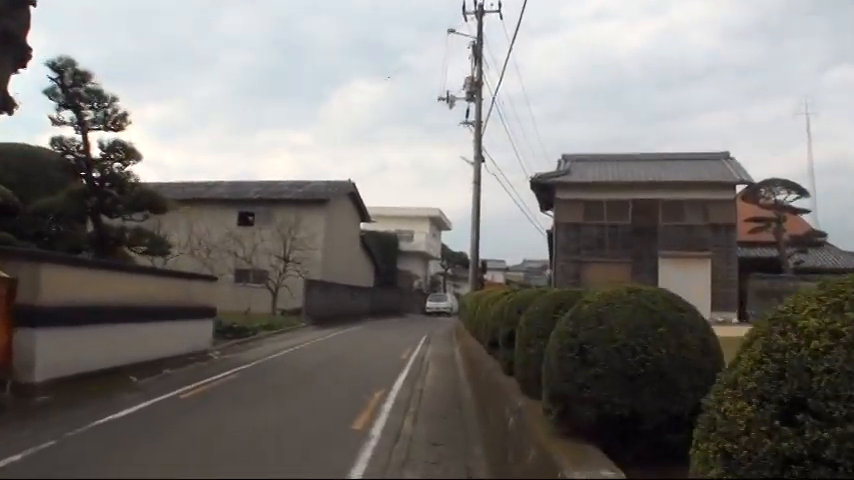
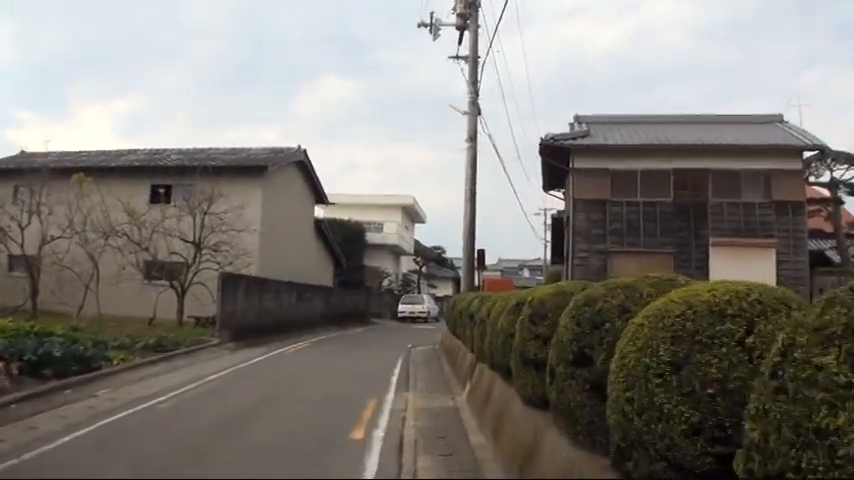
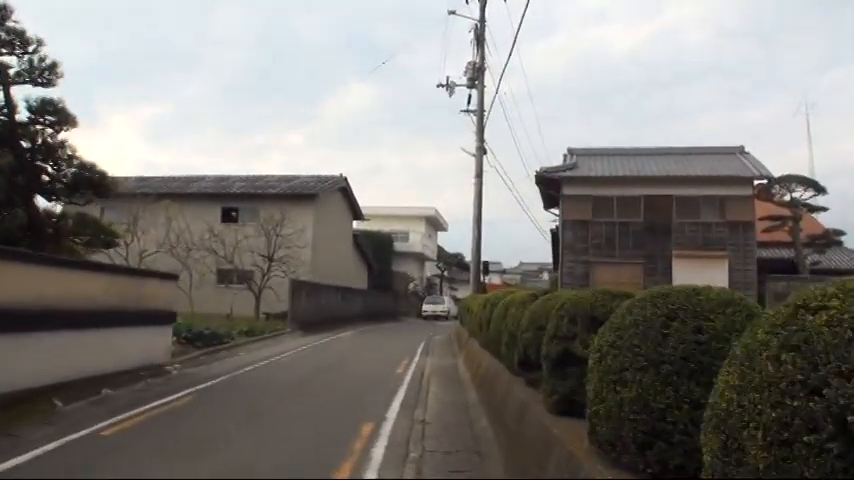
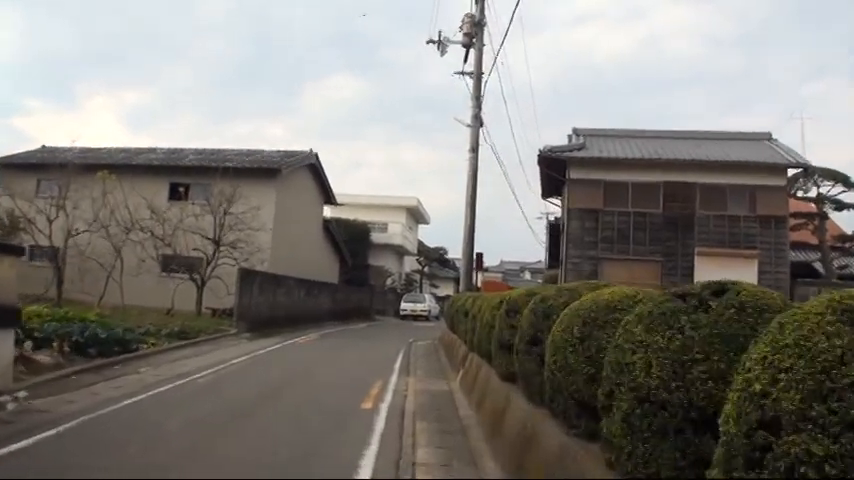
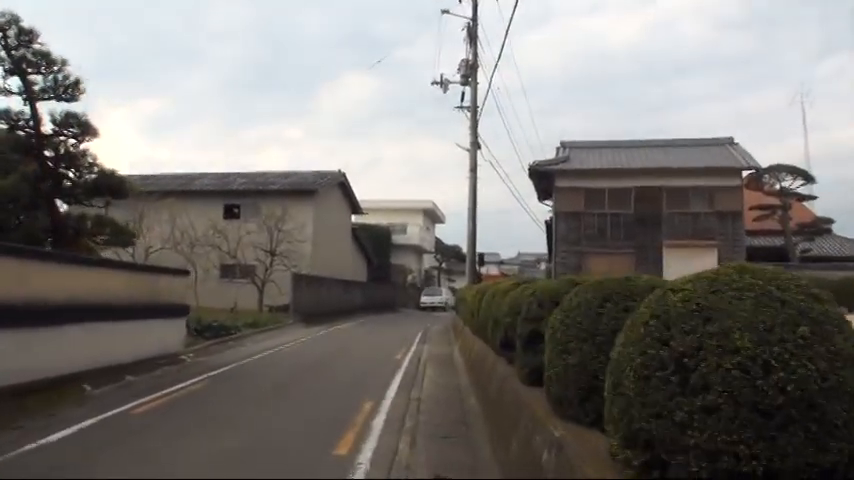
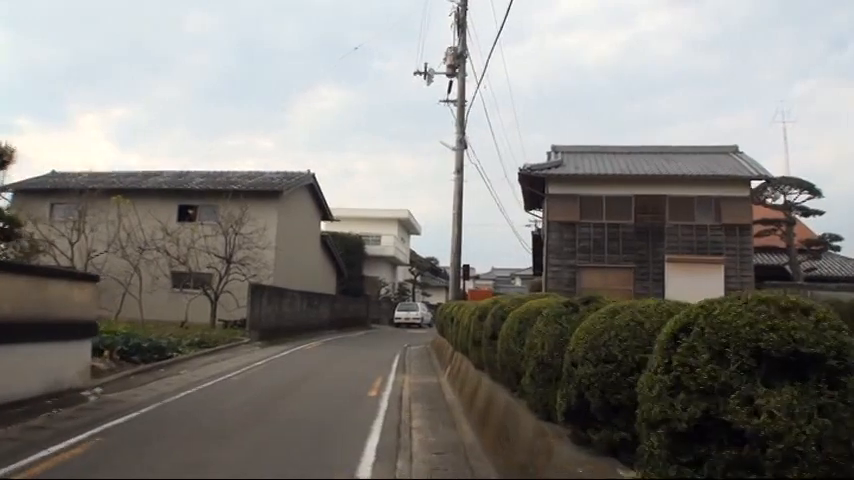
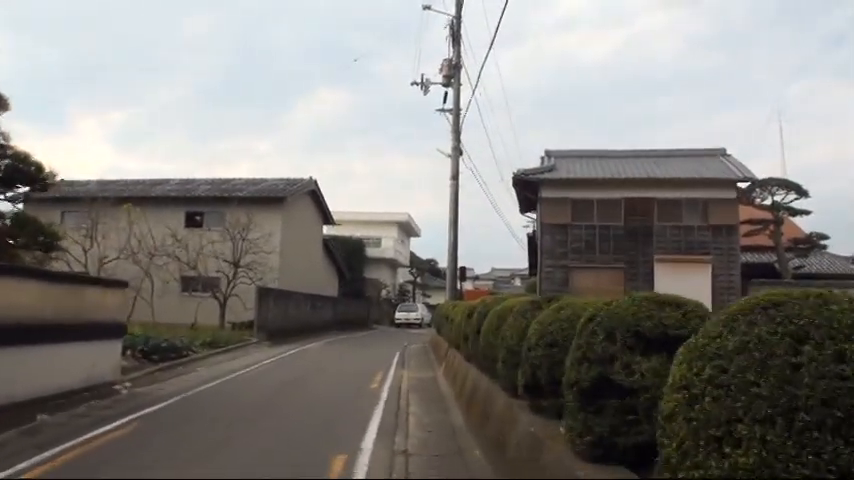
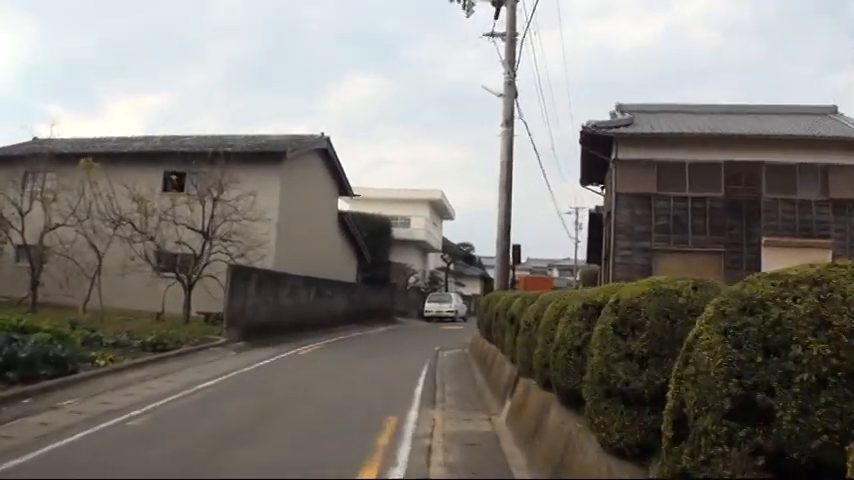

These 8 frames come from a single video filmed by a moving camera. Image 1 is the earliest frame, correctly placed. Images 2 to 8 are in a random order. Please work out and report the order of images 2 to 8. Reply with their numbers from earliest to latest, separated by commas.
5, 3, 7, 6, 4, 2, 8
